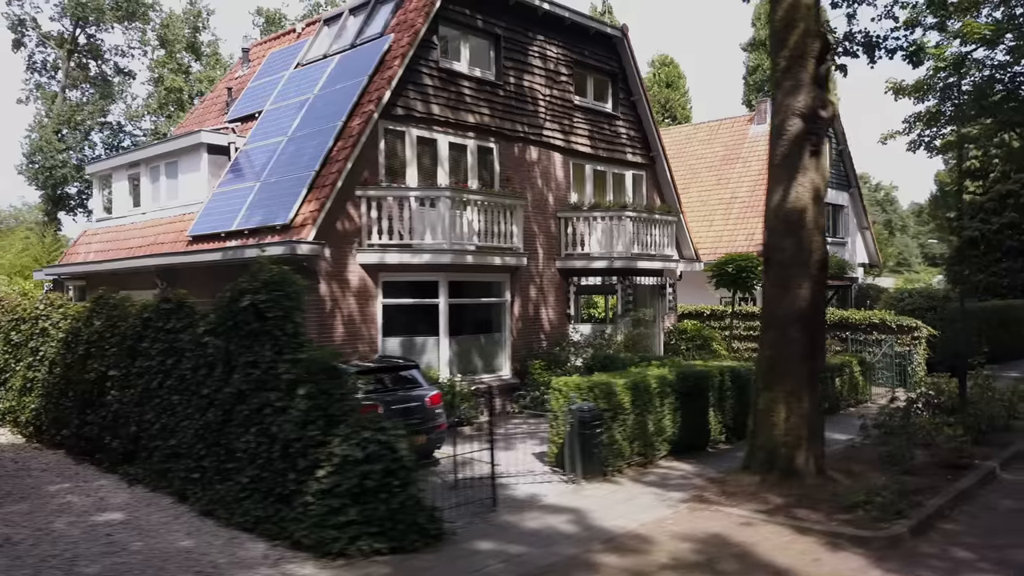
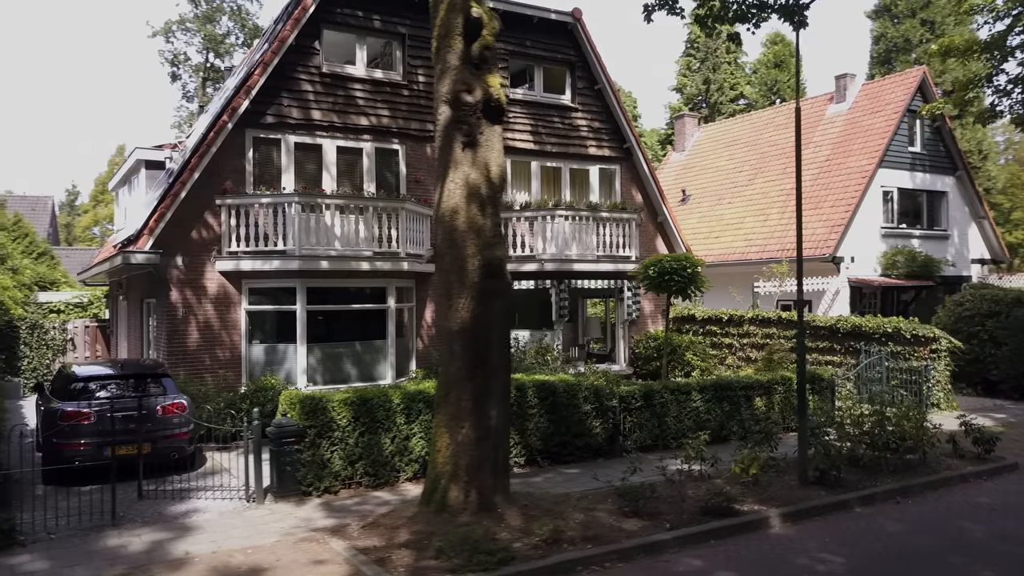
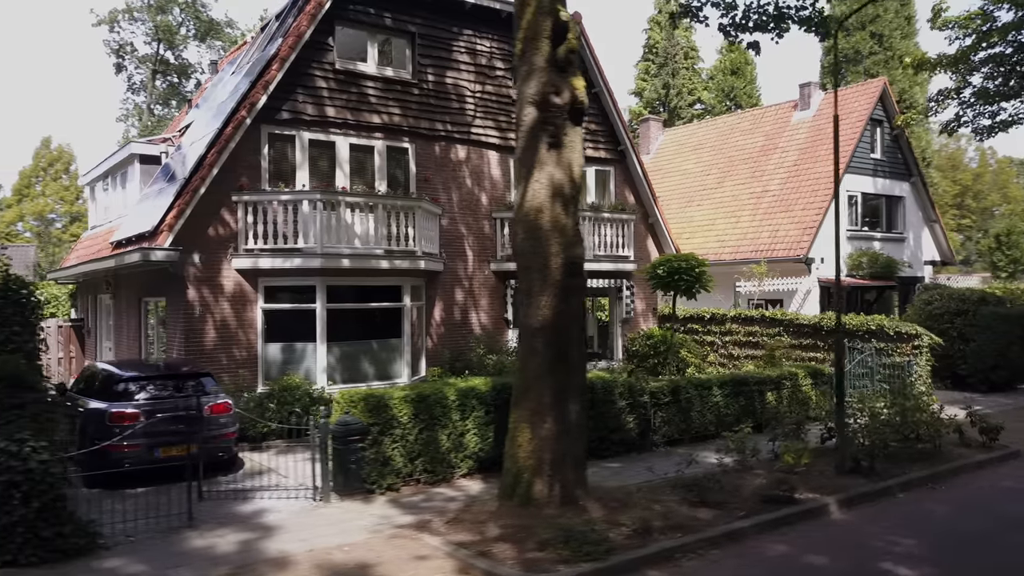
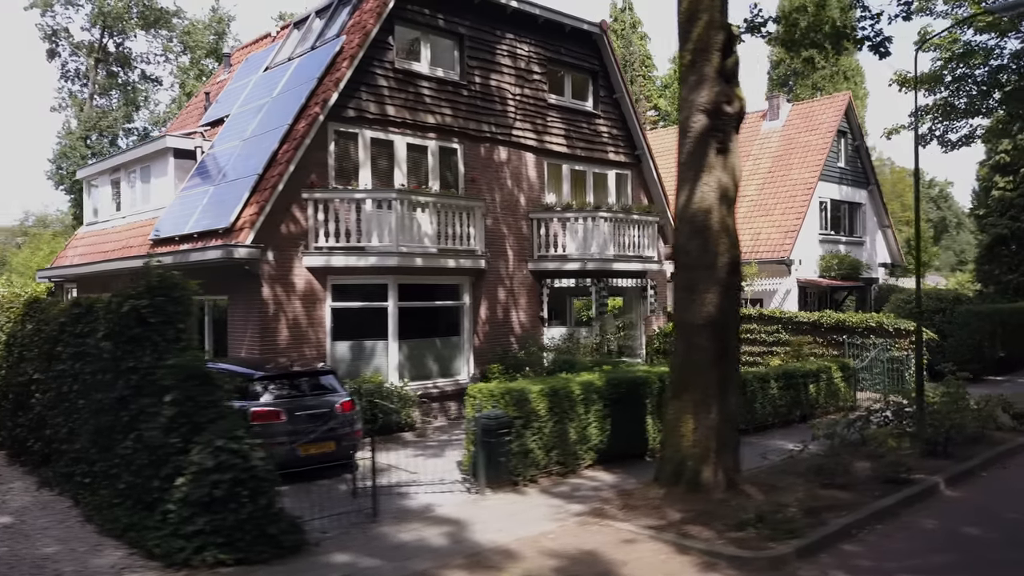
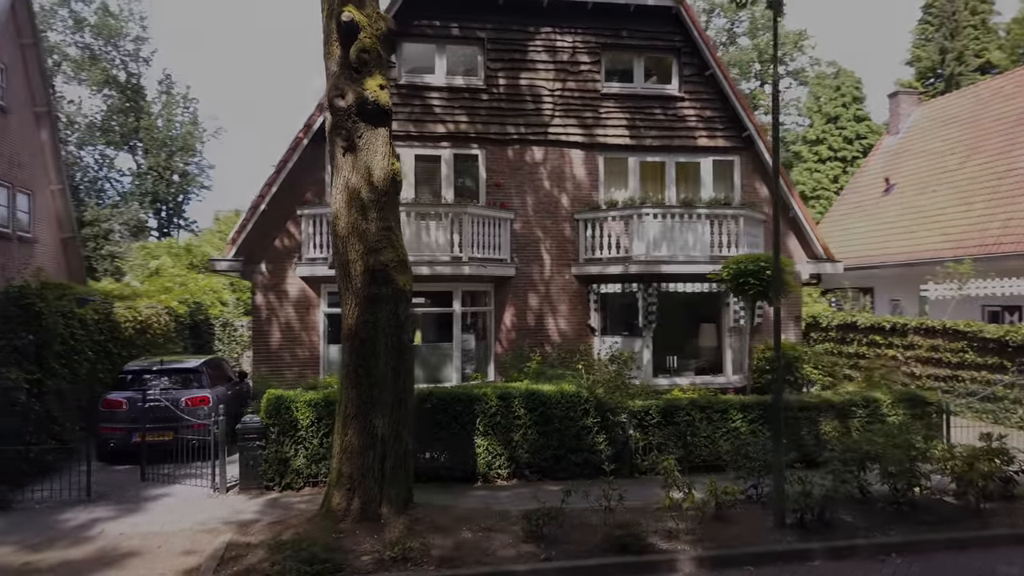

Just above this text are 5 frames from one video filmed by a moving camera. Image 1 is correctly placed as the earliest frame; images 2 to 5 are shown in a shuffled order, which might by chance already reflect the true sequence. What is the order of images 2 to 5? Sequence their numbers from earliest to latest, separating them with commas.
4, 3, 2, 5
